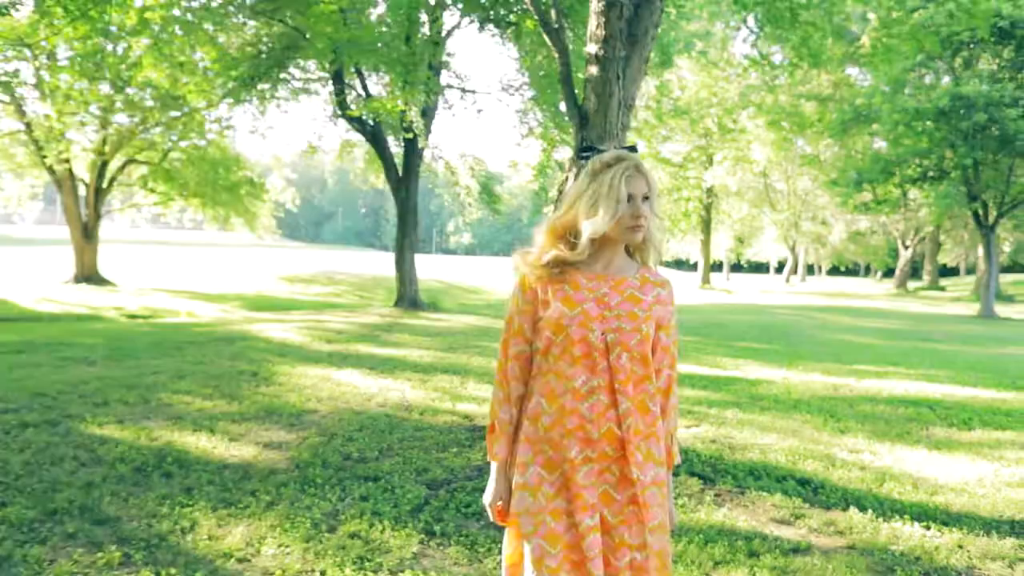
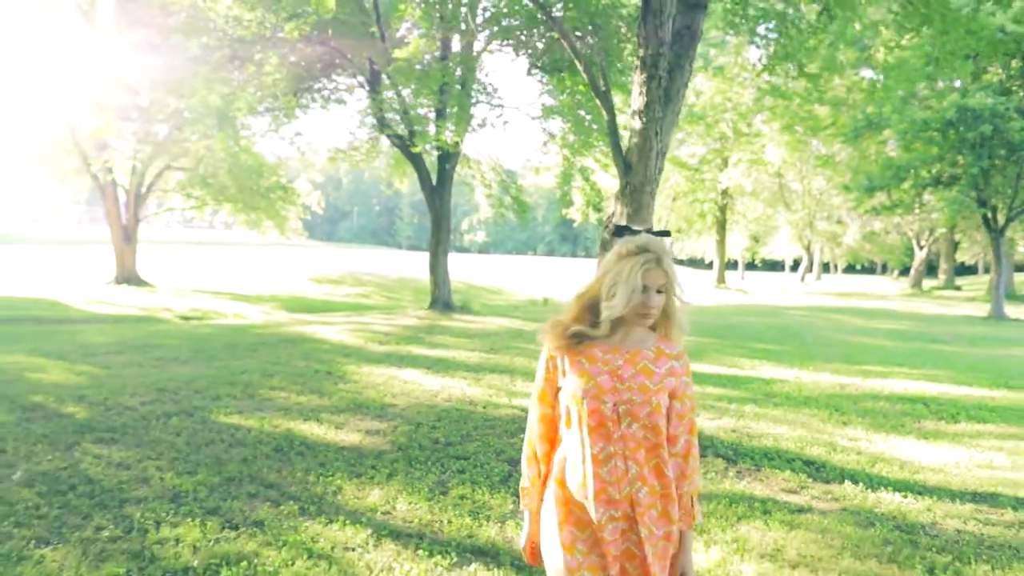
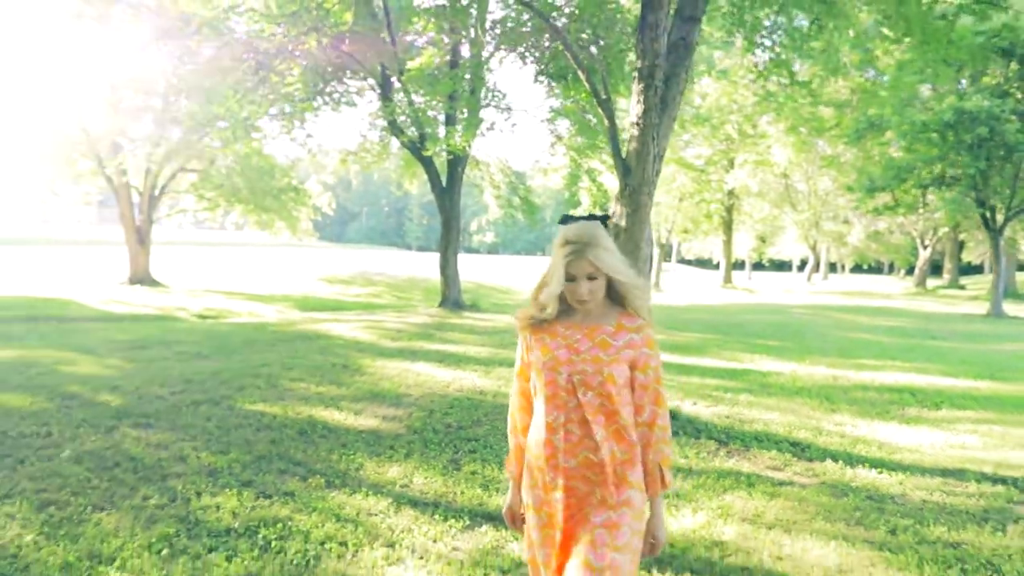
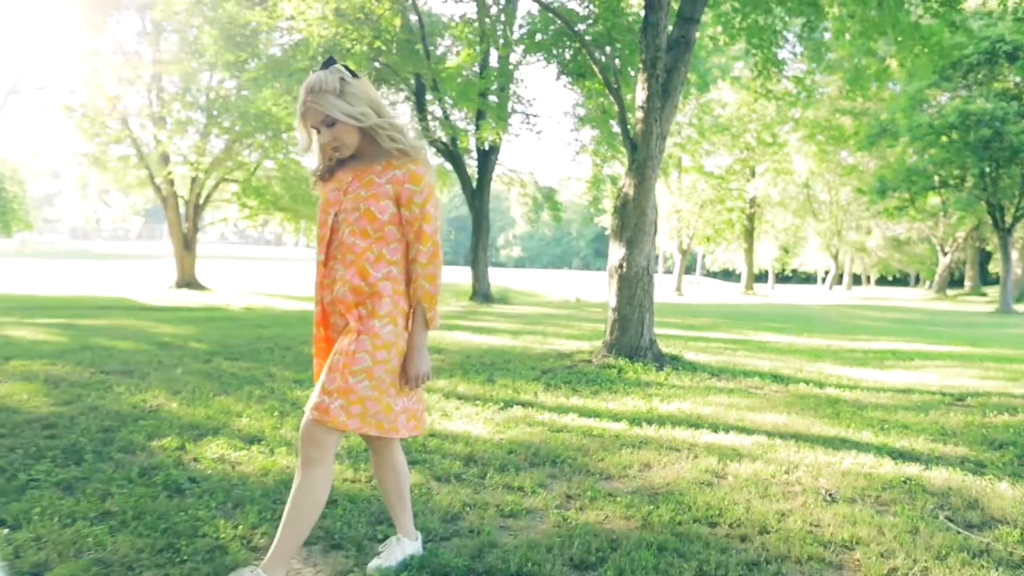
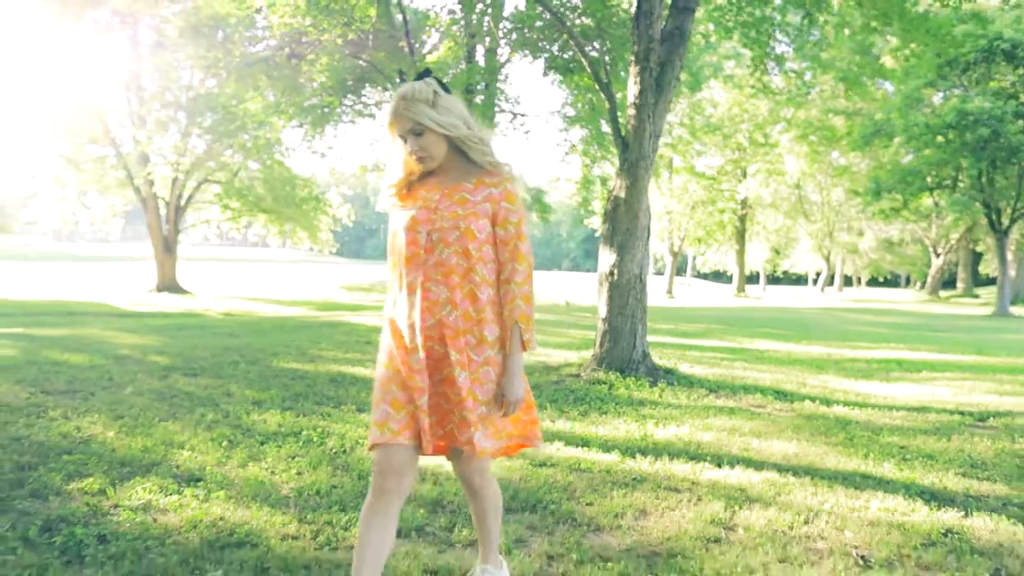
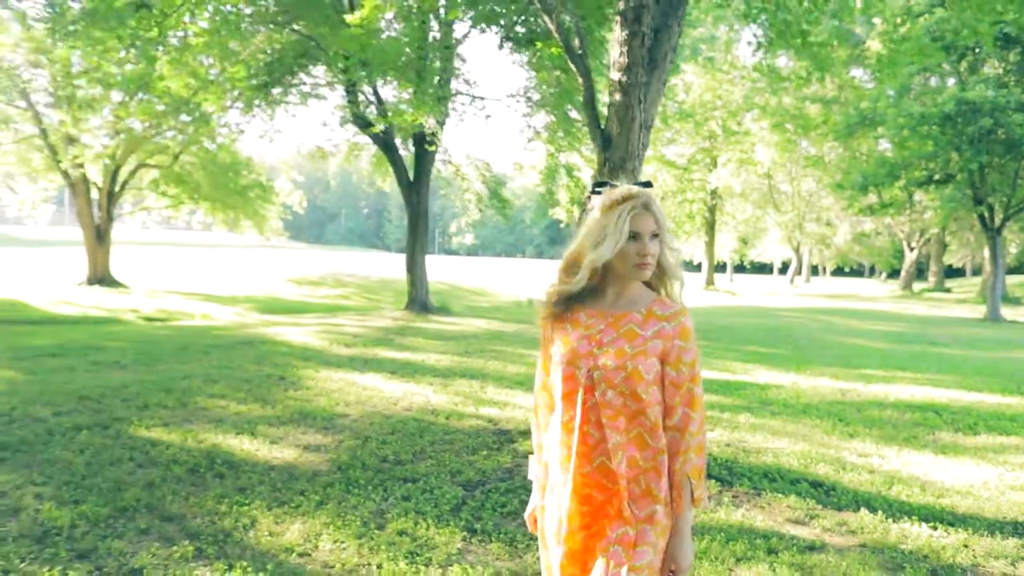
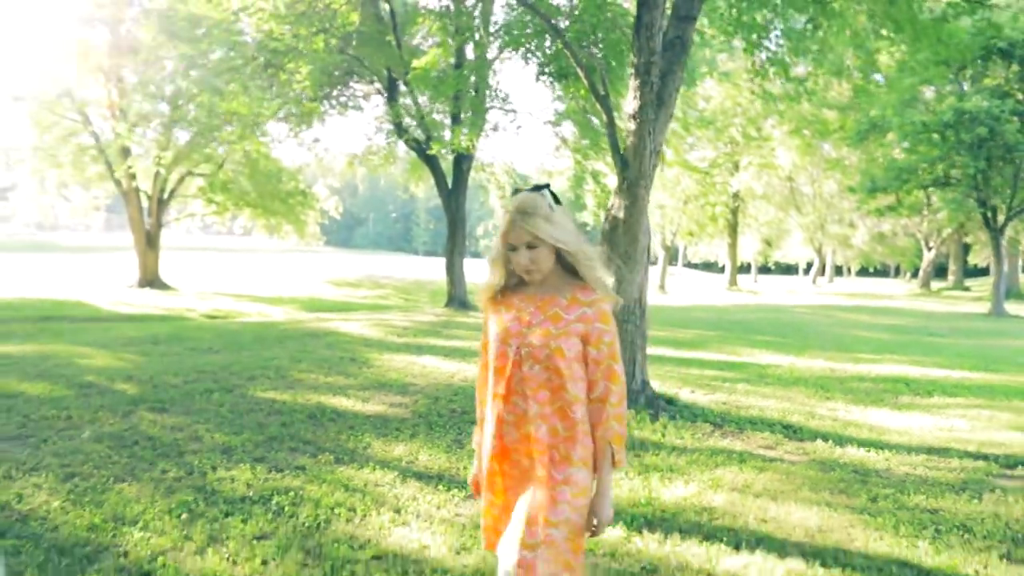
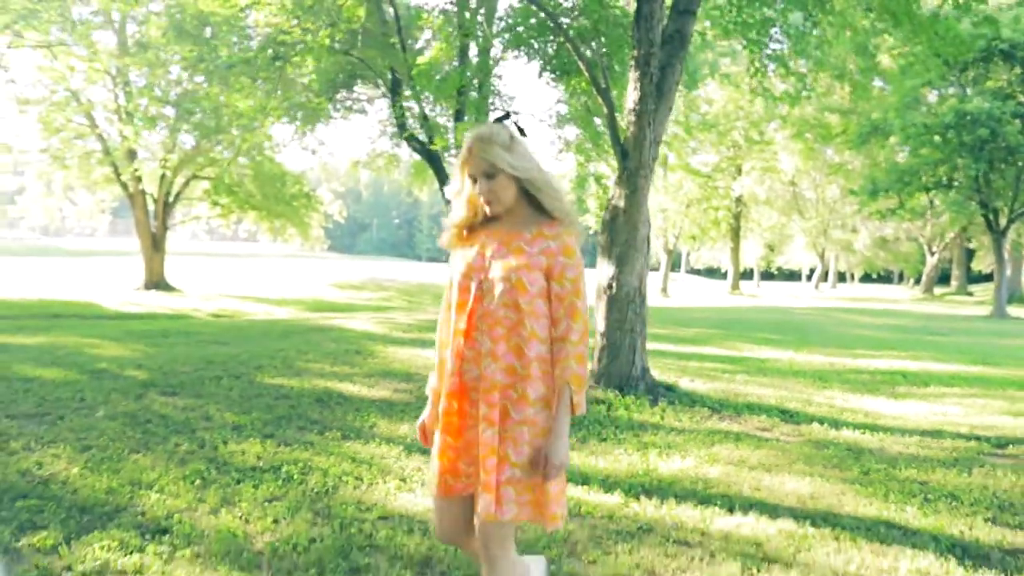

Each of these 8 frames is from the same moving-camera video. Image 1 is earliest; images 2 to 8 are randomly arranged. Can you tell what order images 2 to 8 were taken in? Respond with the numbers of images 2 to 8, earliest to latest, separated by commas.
6, 2, 3, 7, 8, 5, 4
